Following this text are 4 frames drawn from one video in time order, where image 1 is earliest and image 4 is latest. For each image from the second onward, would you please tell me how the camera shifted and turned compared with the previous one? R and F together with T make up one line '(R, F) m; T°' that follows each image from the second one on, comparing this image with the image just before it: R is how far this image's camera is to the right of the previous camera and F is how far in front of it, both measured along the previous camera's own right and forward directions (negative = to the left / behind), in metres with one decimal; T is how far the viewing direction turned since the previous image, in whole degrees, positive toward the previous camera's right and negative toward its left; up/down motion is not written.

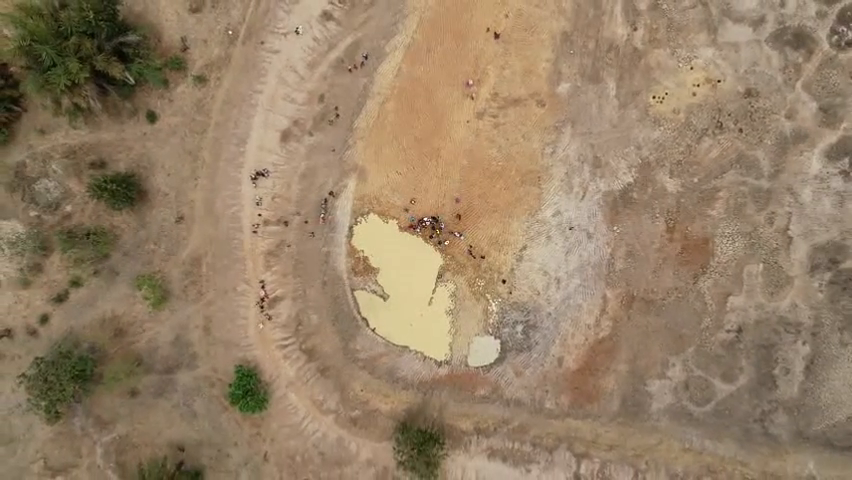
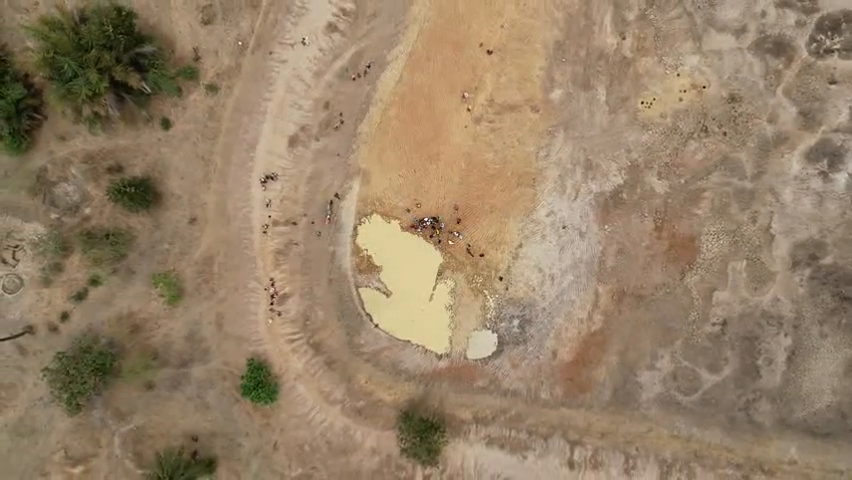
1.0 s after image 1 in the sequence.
(0.0, -1.1) m; 0°
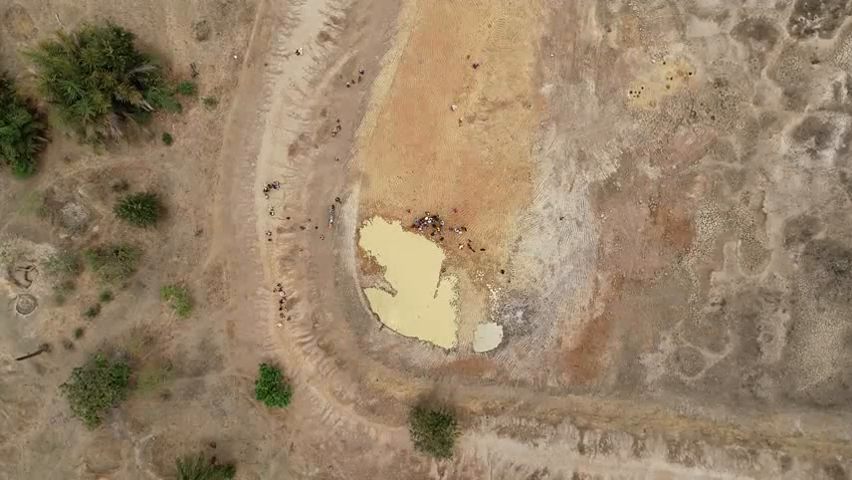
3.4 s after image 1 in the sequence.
(0.0, -0.5) m; 0°
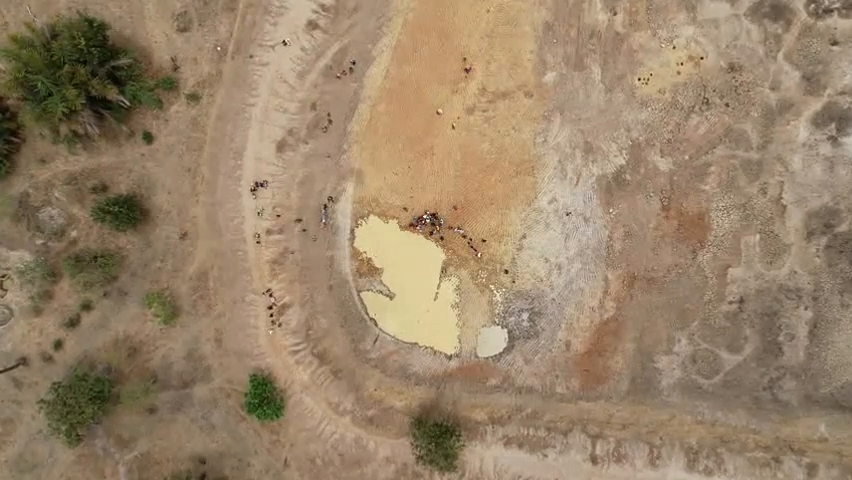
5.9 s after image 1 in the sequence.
(0.0, +1.3) m; 0°
